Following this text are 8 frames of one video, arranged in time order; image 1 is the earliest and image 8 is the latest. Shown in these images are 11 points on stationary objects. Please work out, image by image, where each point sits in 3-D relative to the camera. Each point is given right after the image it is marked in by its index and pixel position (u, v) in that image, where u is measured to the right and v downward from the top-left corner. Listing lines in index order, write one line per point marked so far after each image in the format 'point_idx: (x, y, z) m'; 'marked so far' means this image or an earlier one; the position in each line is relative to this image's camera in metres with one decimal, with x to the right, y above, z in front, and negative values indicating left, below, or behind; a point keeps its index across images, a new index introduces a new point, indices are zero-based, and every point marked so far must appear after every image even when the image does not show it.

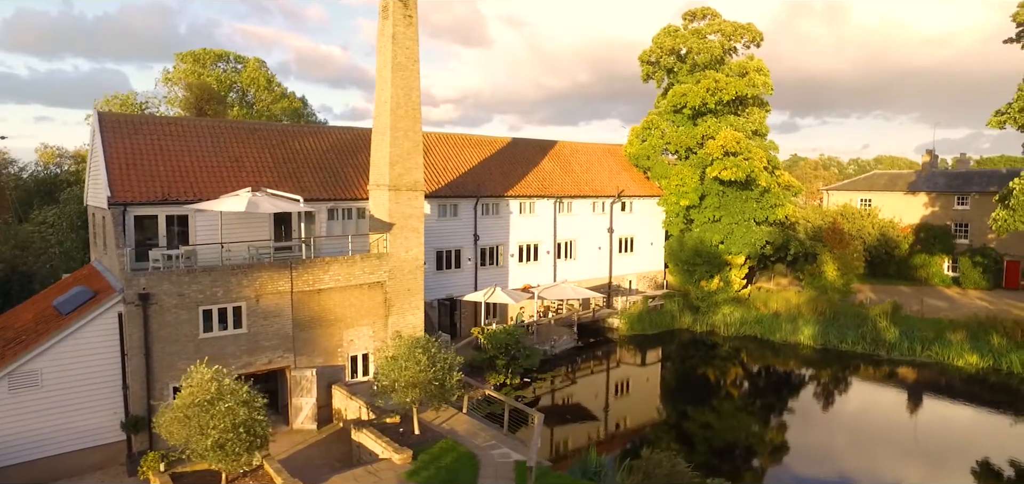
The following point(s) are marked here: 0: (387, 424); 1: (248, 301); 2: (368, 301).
0: (-3.3, -4.7, +15.8) m
1: (-7.1, -1.6, +16.8) m
2: (-4.5, -1.8, +19.3) m
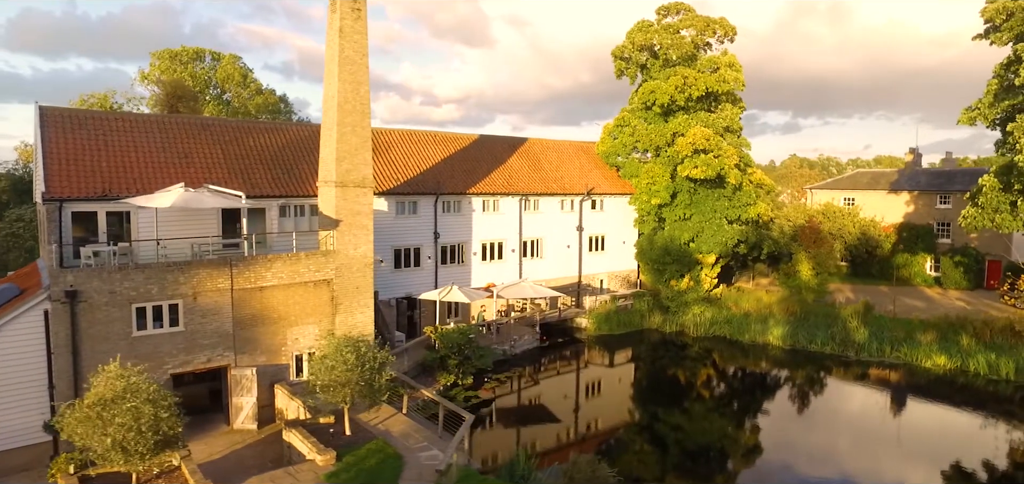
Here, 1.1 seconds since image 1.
0: (-4.9, -4.6, +15.5) m
1: (-8.7, -1.5, +16.5) m
2: (-6.1, -1.8, +18.9) m
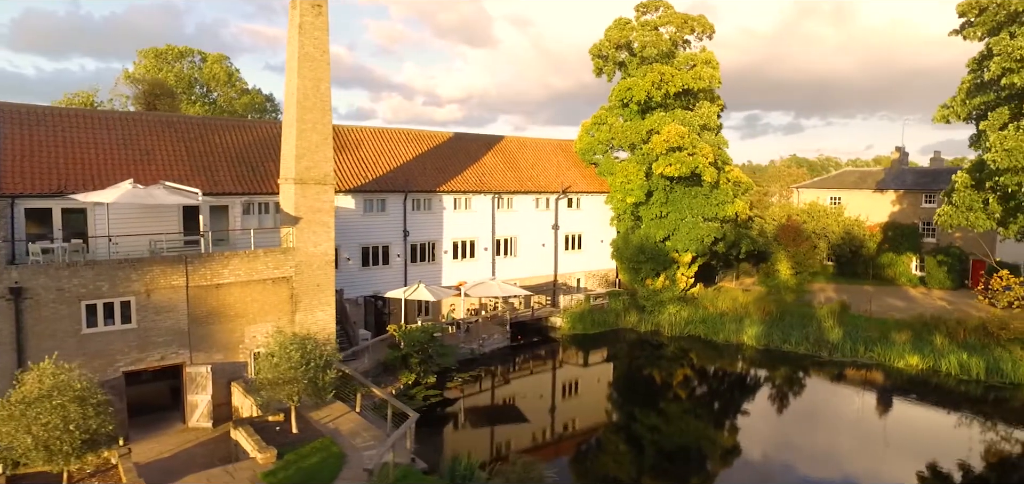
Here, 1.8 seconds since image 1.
0: (-6.1, -4.6, +15.3) m
1: (-10.0, -1.4, +16.4) m
2: (-7.4, -1.7, +18.8) m
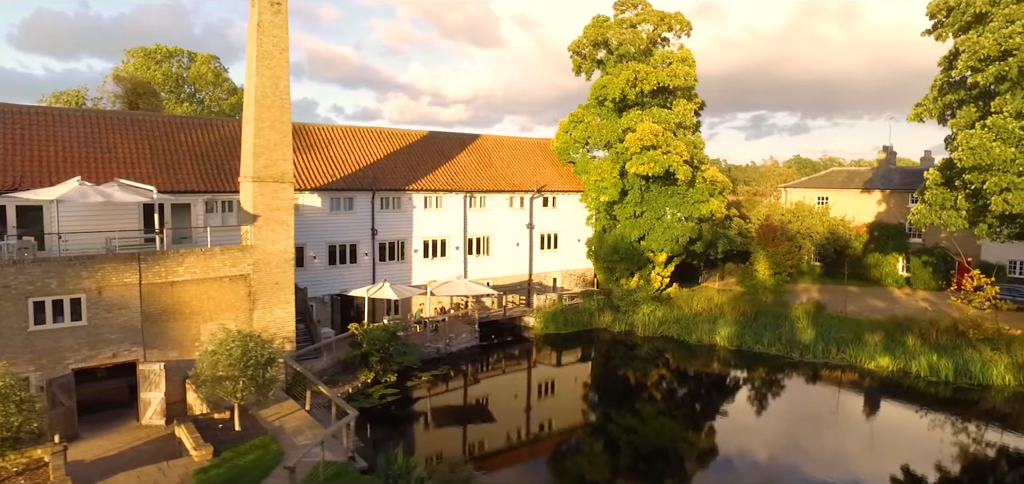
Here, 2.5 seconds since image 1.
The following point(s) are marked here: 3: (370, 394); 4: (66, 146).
0: (-7.5, -4.5, +15.3) m
1: (-11.3, -1.4, +16.3) m
2: (-8.7, -1.6, +18.7) m
3: (-4.6, -4.8, +19.4) m
4: (-14.4, +3.1, +19.5) m
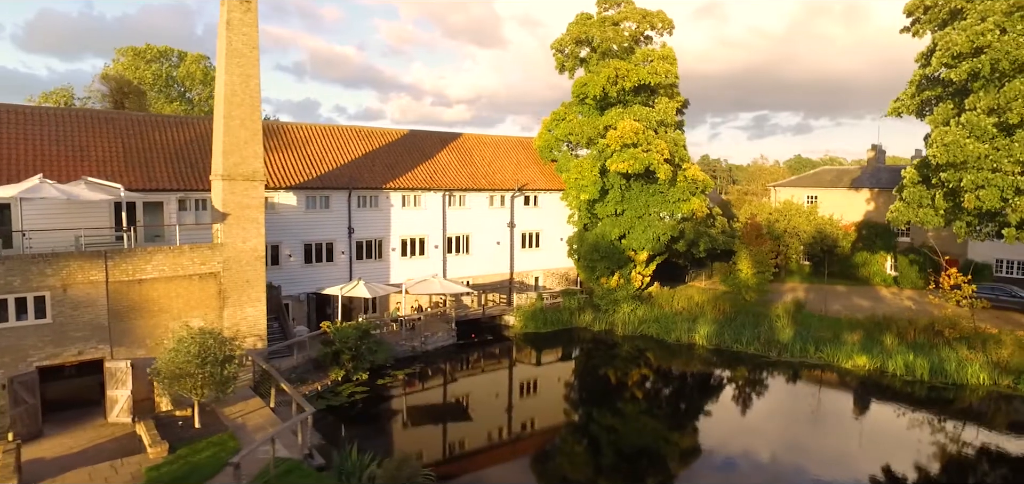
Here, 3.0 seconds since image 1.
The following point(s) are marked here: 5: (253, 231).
0: (-8.5, -4.4, +15.3) m
1: (-12.3, -1.3, +16.3) m
2: (-9.6, -1.5, +18.7) m
3: (-5.5, -4.8, +19.4) m
4: (-15.3, +3.2, +19.5) m
5: (-8.3, +0.3, +19.5) m
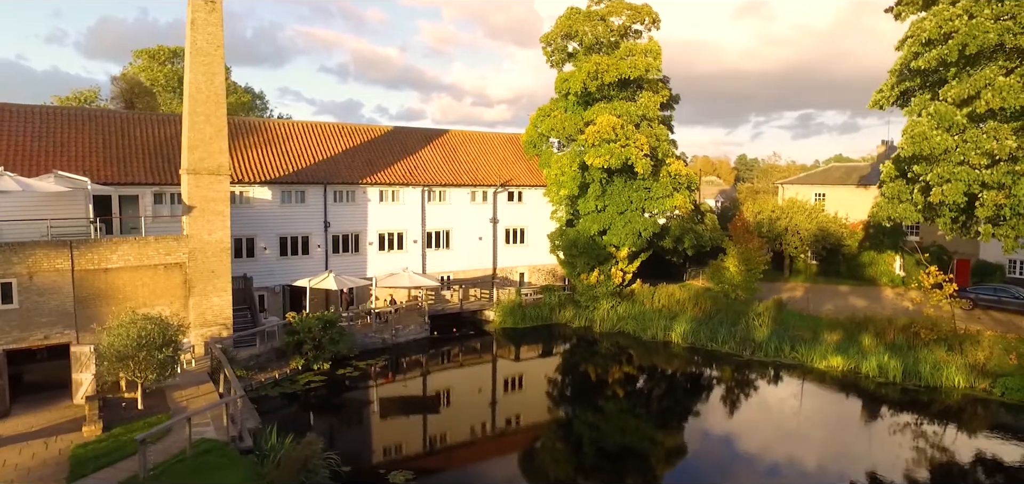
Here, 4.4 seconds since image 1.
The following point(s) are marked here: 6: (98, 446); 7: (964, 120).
0: (-10.2, -4.2, +15.9) m
1: (-13.9, -1.0, +17.3) m
2: (-11.1, -1.3, +19.5) m
3: (-7.0, -4.5, +19.9) m
4: (-16.7, +3.5, +20.6) m
5: (-9.7, +0.6, +20.2) m
6: (-9.0, -4.5, +13.3) m
7: (+12.9, +3.5, +17.5) m
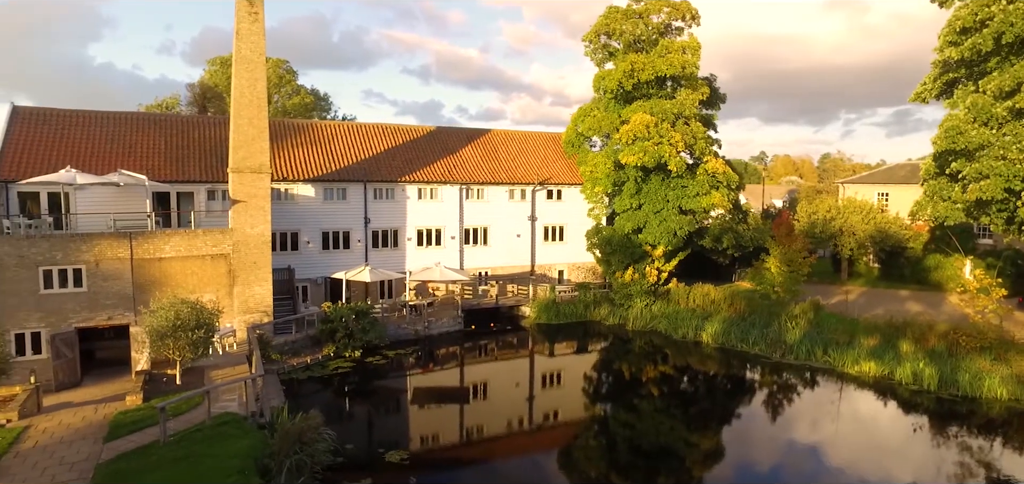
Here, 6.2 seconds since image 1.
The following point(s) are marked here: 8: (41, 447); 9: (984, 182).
0: (-10.1, -3.9, +17.7) m
1: (-13.6, -0.7, +19.5) m
2: (-10.5, -1.0, +21.4) m
3: (-6.4, -4.3, +21.2) m
4: (-15.8, +3.8, +23.2) m
5: (-9.0, +0.9, +21.9) m
6: (-9.2, -4.2, +14.9) m
7: (+13.1, +3.5, +16.4) m
8: (-10.2, -4.5, +13.3) m
9: (+12.9, +1.6, +16.6) m
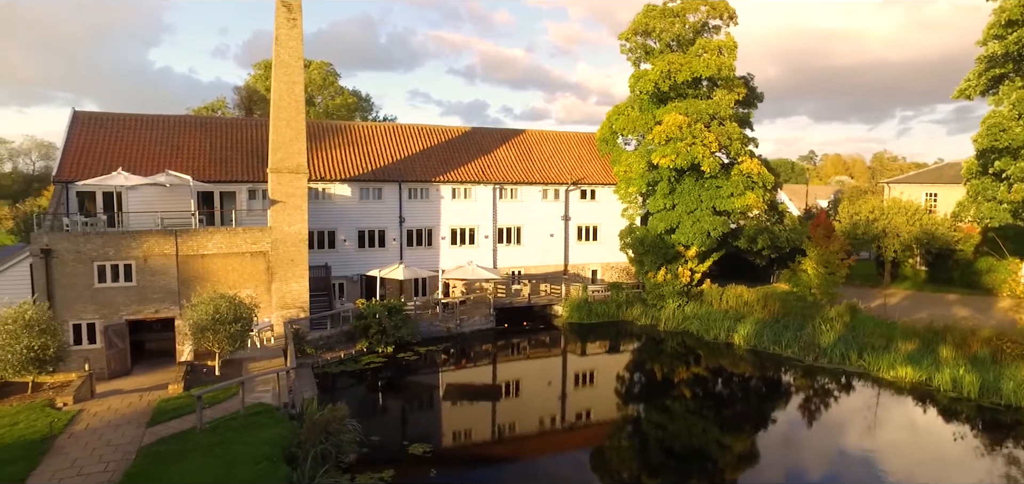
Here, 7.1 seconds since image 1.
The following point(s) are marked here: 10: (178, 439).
0: (-9.4, -3.8, +18.7) m
1: (-12.7, -0.6, +20.7) m
2: (-9.5, -0.9, +22.3) m
3: (-5.4, -4.2, +21.9) m
4: (-14.6, +4.0, +24.5) m
5: (-7.9, +0.9, +22.7) m
6: (-8.7, -4.2, +15.8) m
7: (+13.8, +3.4, +15.6) m
8: (-9.8, -4.4, +14.2) m
9: (+13.5, +1.5, +15.9) m
10: (-7.4, -4.4, +13.5) m
